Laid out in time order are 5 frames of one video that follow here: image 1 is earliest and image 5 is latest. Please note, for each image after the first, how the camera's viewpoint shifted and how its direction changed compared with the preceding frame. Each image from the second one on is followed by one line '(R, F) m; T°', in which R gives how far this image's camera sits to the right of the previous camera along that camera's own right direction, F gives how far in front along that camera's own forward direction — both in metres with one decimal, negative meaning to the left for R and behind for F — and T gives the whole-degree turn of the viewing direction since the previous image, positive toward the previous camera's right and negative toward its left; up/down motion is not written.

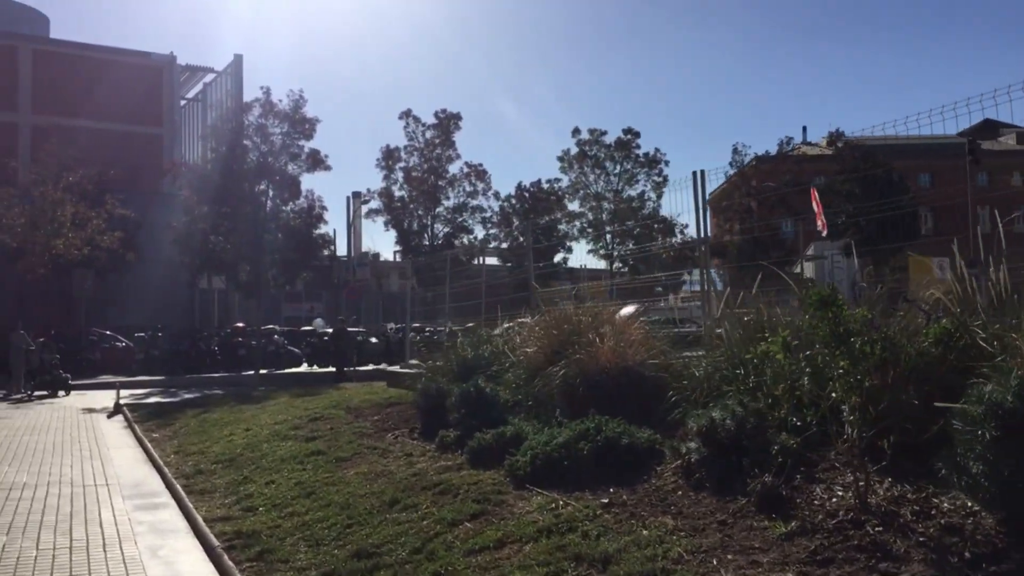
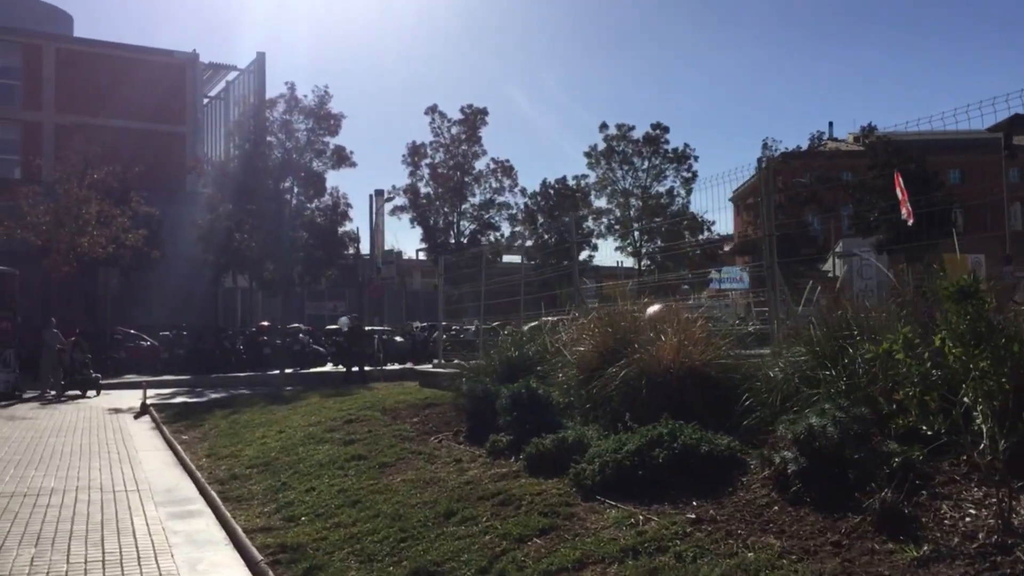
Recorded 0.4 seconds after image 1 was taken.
(-0.3, +0.6) m; -1°
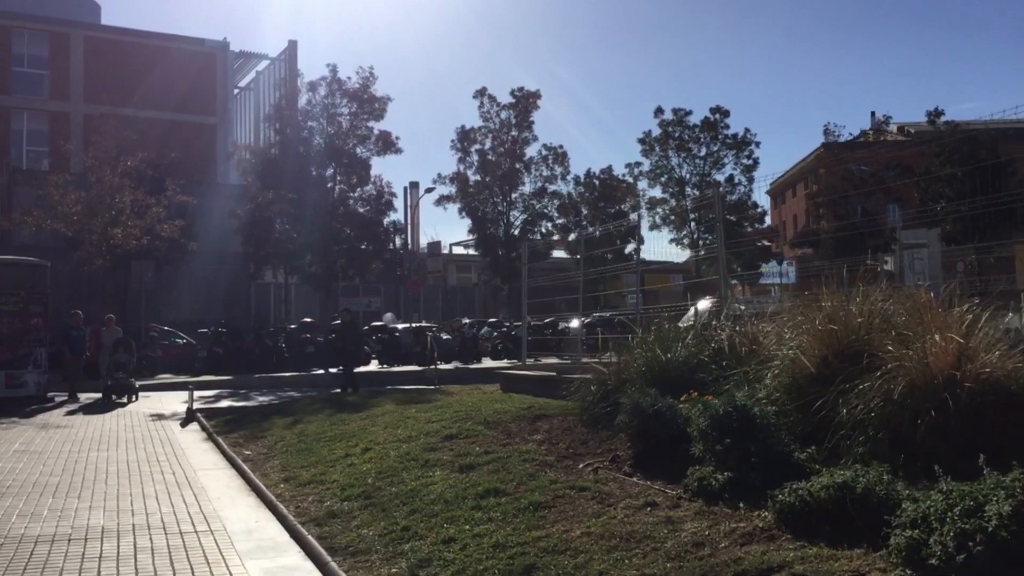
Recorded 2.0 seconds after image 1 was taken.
(-1.3, +2.2) m; -1°
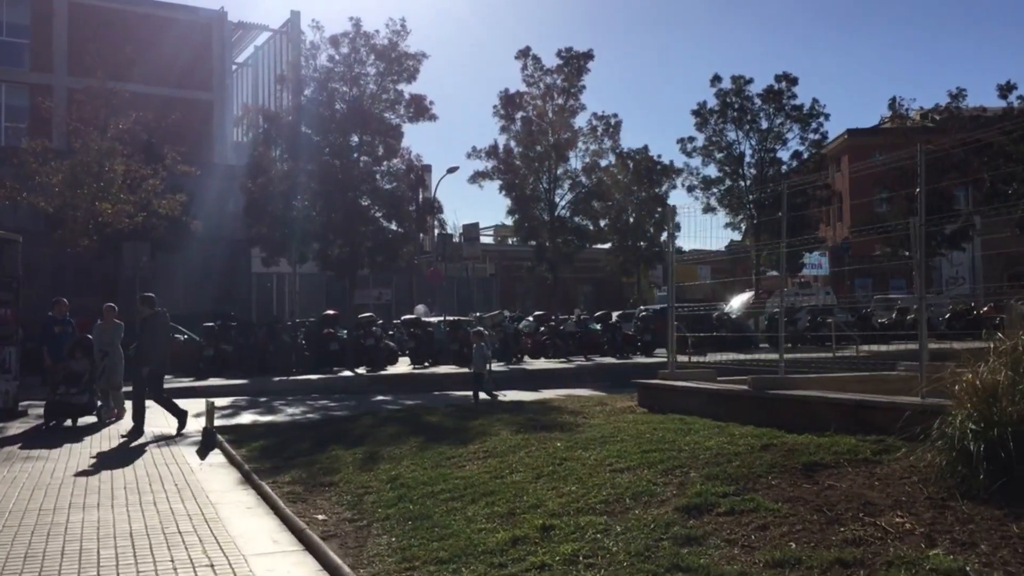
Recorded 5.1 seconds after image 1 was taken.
(-2.0, +4.5) m; +1°
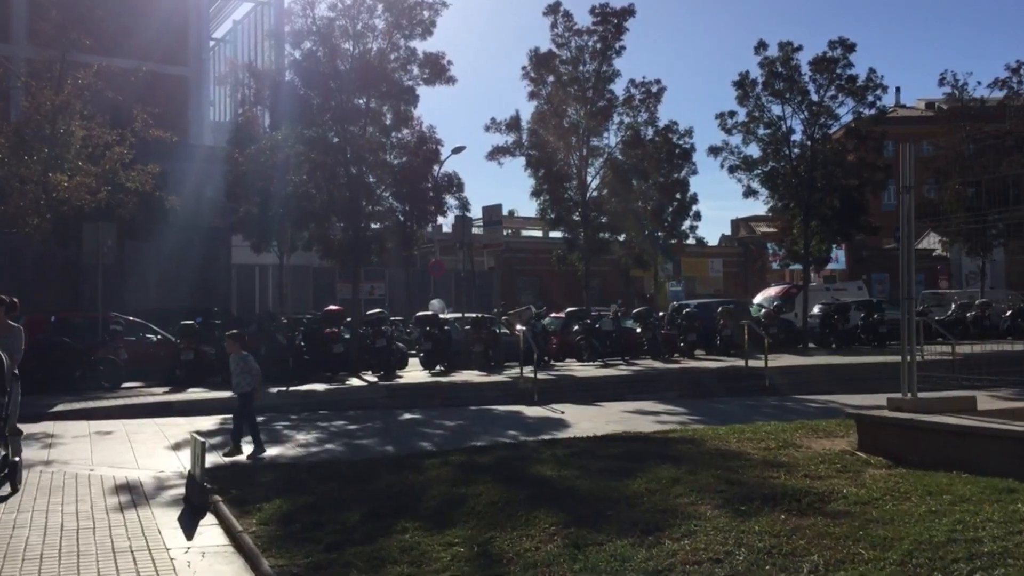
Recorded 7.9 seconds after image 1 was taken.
(-1.5, +4.2) m; +2°
